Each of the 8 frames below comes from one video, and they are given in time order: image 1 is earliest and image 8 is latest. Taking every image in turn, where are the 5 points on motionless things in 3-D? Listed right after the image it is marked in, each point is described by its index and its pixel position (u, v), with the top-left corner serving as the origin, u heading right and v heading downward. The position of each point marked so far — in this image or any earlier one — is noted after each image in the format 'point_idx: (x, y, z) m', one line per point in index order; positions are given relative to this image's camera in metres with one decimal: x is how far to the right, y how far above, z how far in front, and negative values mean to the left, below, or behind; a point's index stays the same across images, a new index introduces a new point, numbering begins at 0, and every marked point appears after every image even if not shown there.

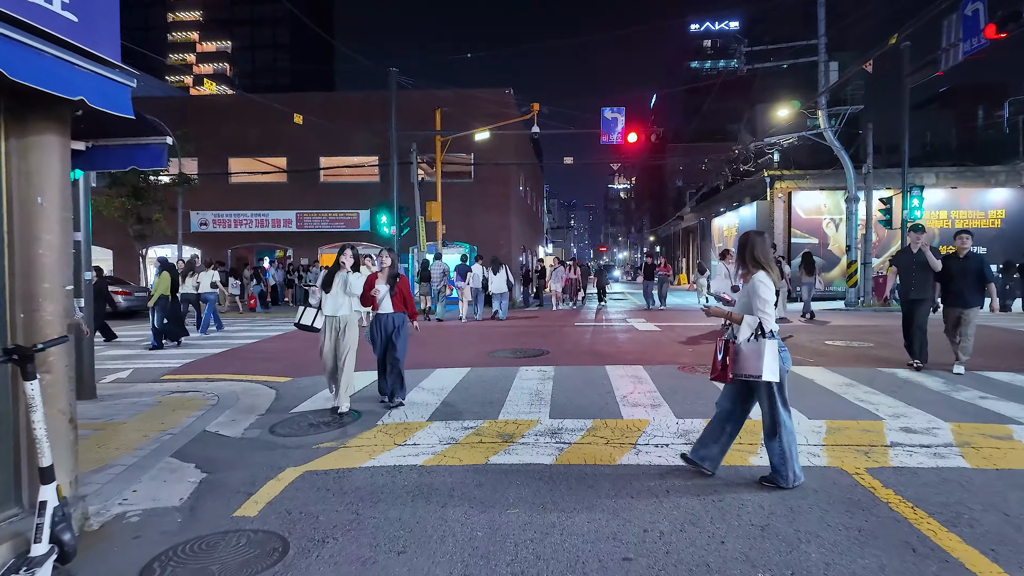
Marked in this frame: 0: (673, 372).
0: (+1.8, -0.9, +6.7) m
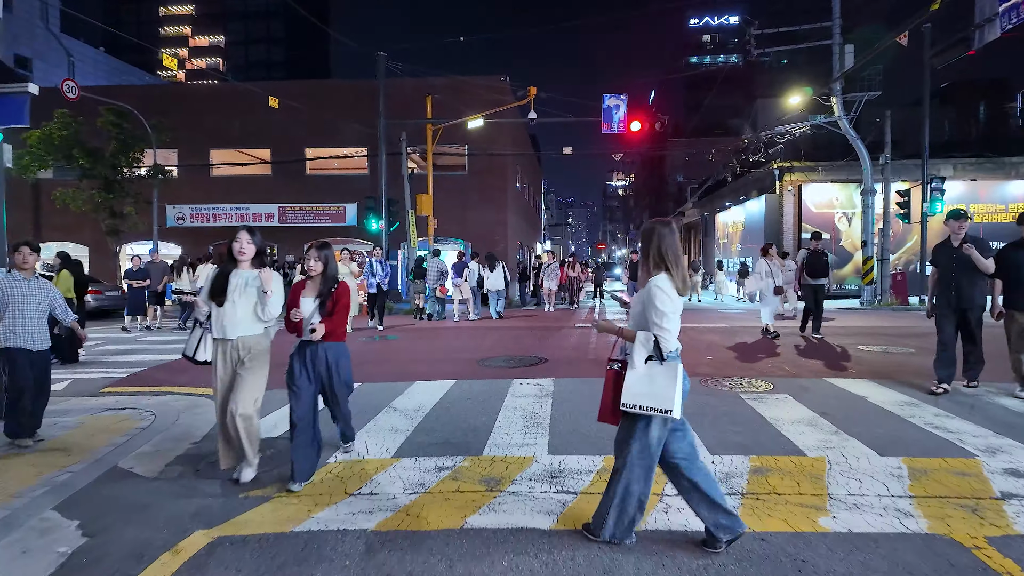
0: (+1.7, -0.9, +5.6) m
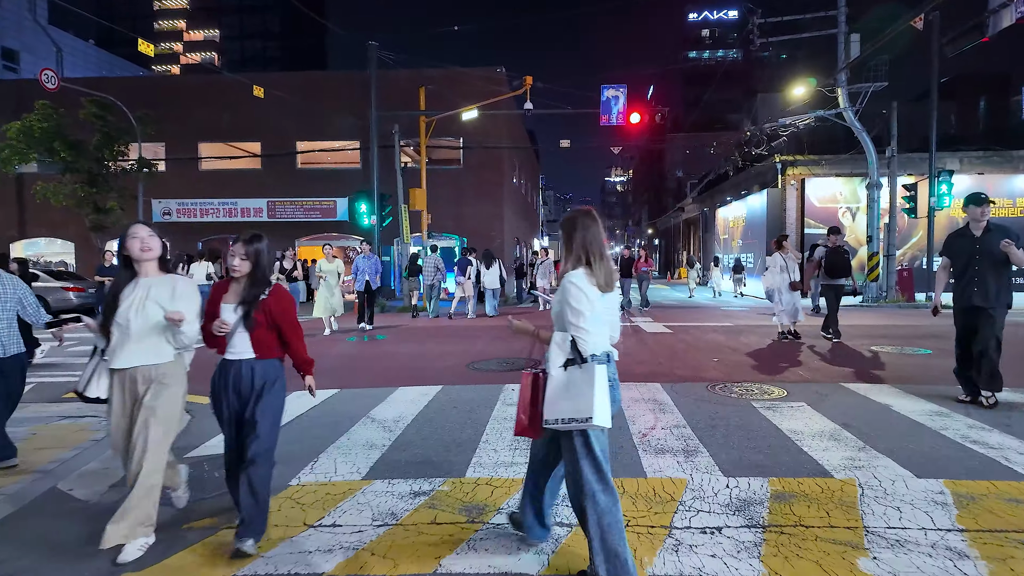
0: (+1.6, -0.9, +5.2) m
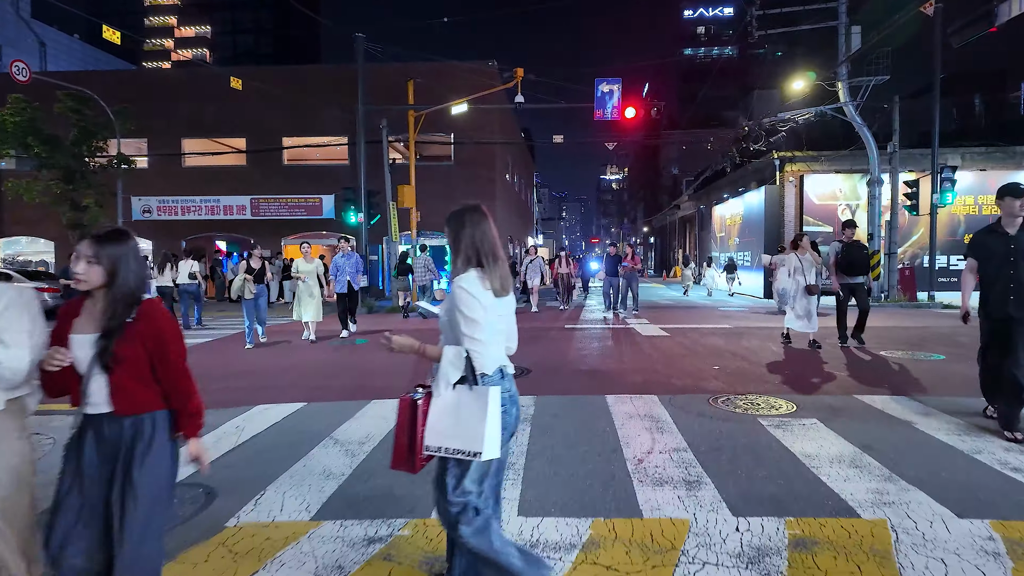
0: (+1.5, -0.9, +4.7) m
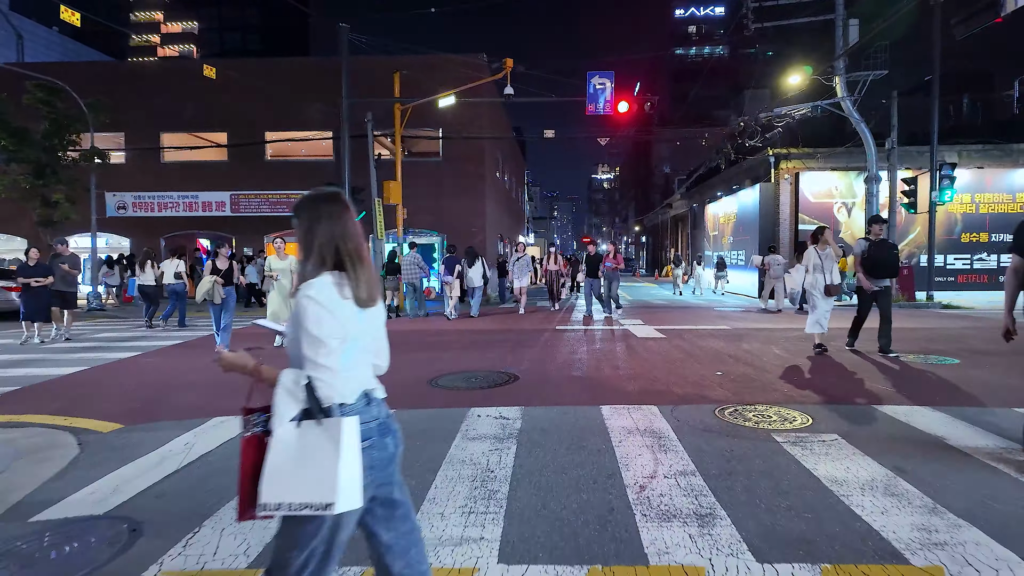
0: (+1.4, -0.9, +4.2) m
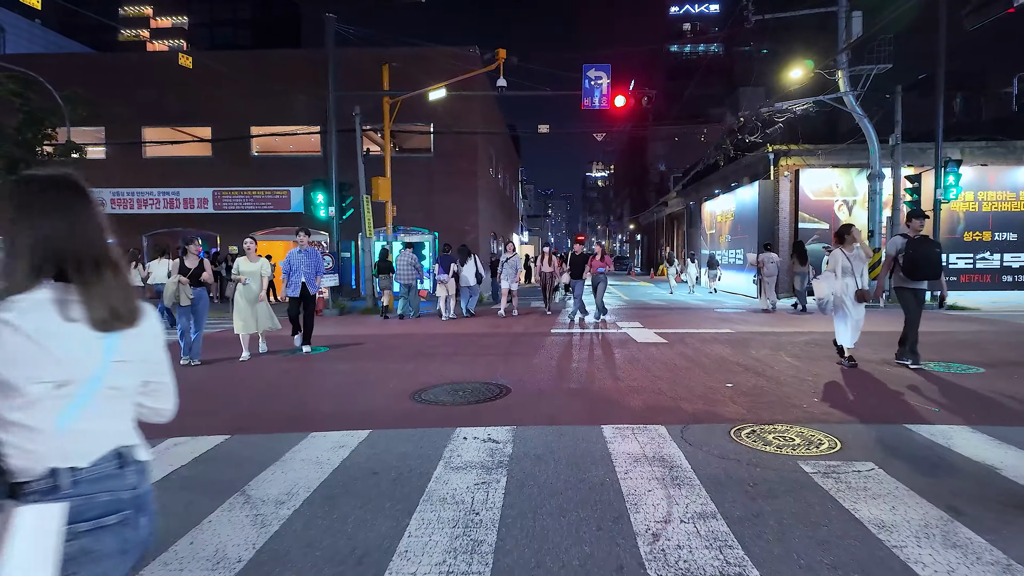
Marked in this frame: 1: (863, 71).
0: (+1.3, -1.0, +3.7) m
1: (+8.7, +5.4, +14.8) m
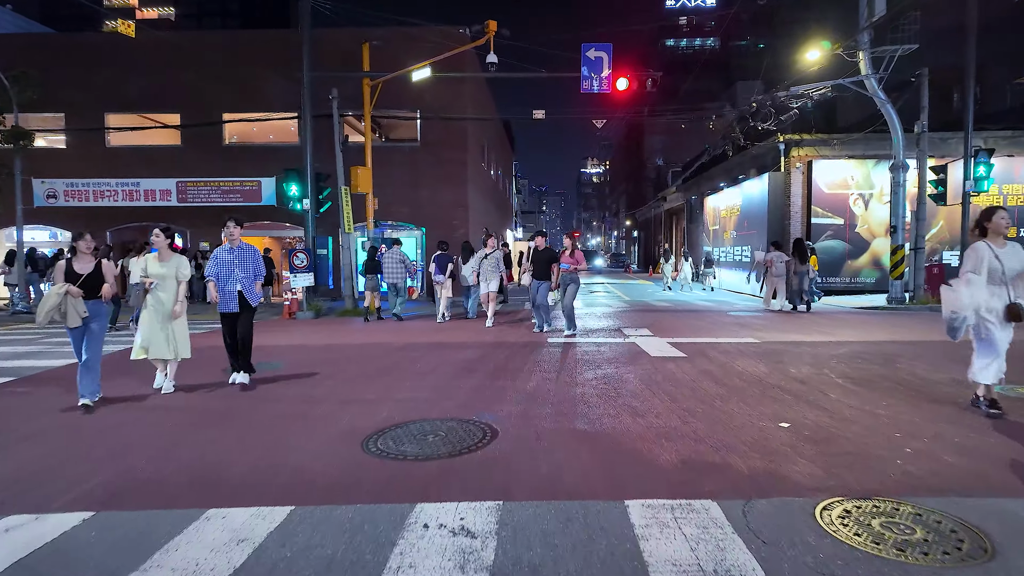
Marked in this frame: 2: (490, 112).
0: (+1.2, -1.1, +2.5) m
1: (+8.6, +5.4, +13.6) m
2: (-0.7, +5.9, +19.9) m
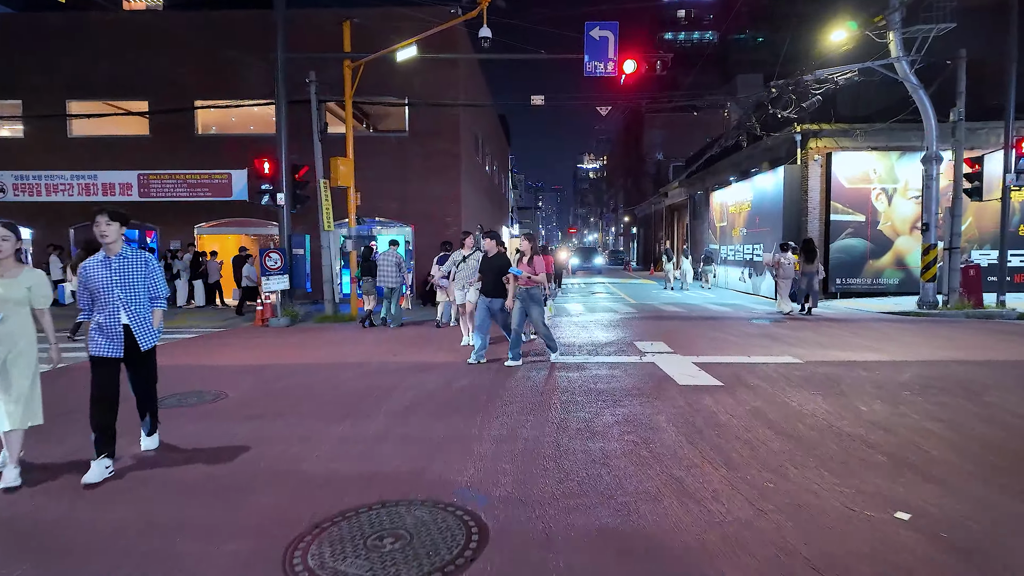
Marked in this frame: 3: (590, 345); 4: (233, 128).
0: (+1.2, -1.2, +1.2) m
1: (+8.5, +5.3, +12.3) m
2: (-0.8, +5.9, +18.6) m
3: (+1.1, -0.8, +8.6) m
4: (-7.6, +4.3, +15.9) m
